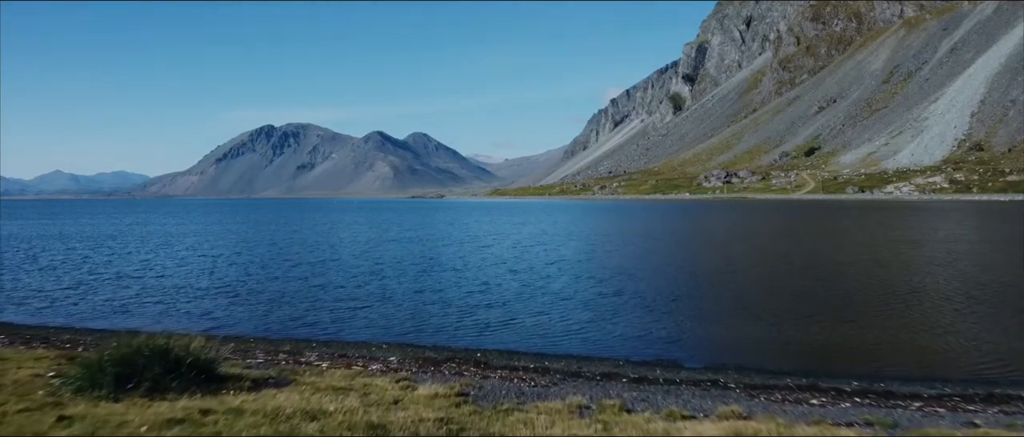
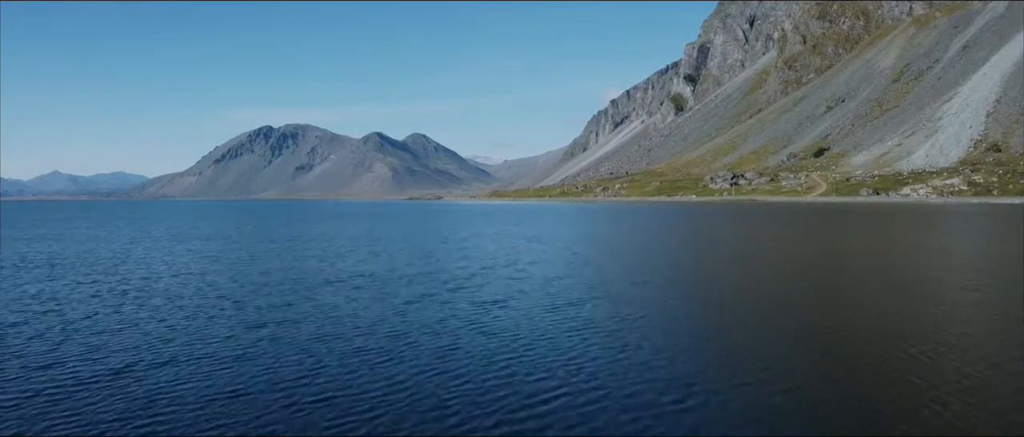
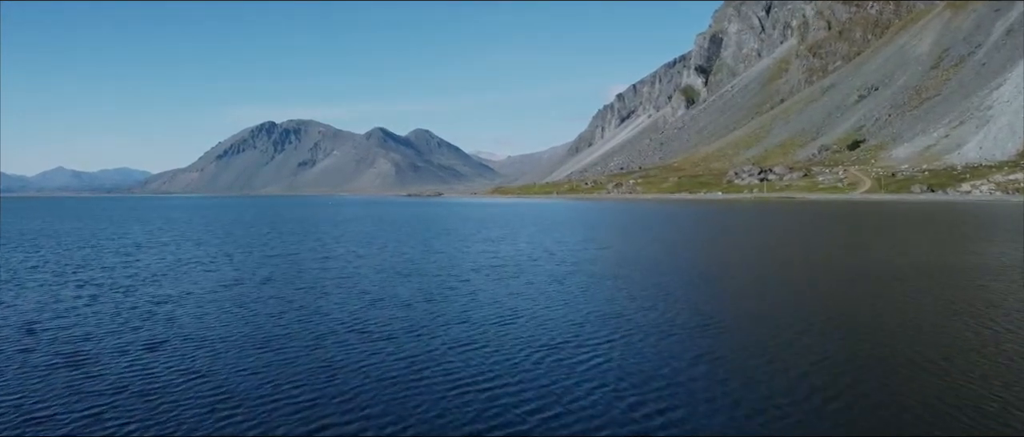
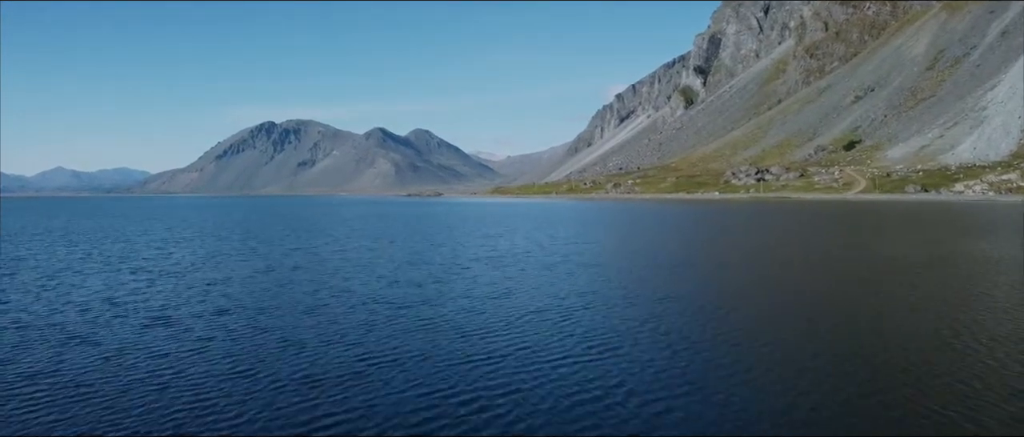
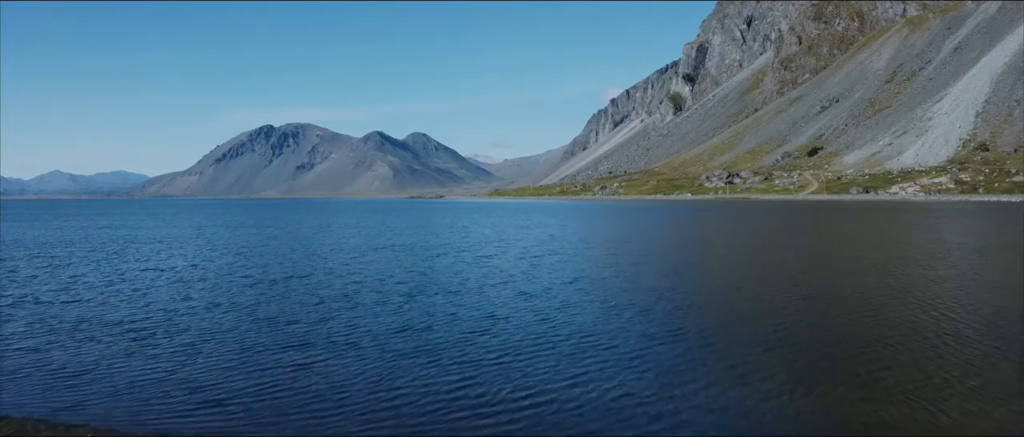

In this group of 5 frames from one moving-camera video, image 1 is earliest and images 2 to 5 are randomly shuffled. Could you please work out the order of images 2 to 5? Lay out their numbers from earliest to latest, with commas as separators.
5, 2, 4, 3
